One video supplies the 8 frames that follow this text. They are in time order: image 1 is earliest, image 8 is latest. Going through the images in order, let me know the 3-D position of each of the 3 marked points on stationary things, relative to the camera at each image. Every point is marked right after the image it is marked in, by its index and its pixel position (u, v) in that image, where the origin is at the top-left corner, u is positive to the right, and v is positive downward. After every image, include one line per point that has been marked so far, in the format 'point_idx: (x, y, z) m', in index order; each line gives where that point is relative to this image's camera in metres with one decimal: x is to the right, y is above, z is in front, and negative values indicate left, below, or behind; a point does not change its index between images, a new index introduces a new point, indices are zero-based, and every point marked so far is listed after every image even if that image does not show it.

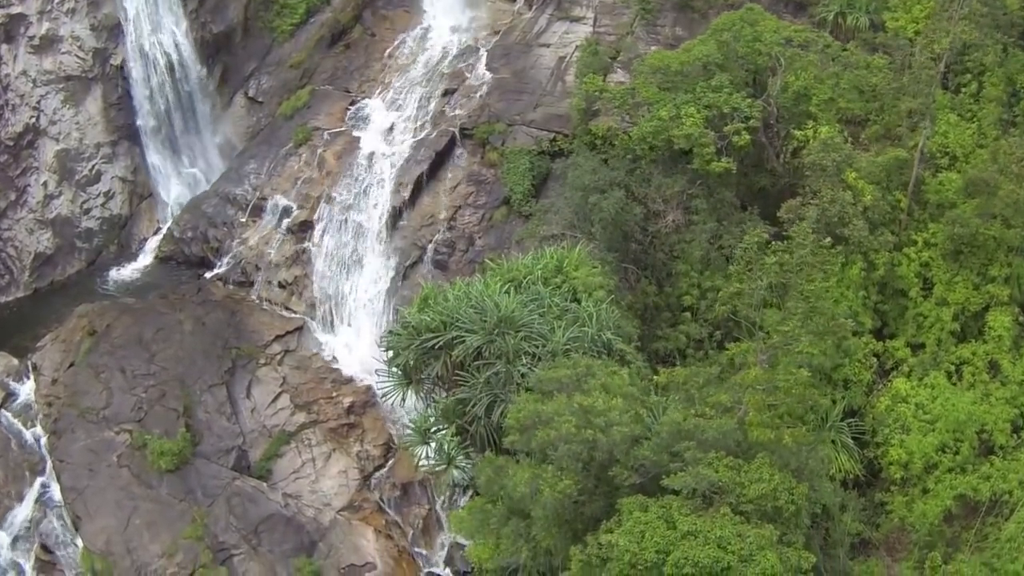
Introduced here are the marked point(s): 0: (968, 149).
0: (+9.5, +2.9, +19.2) m
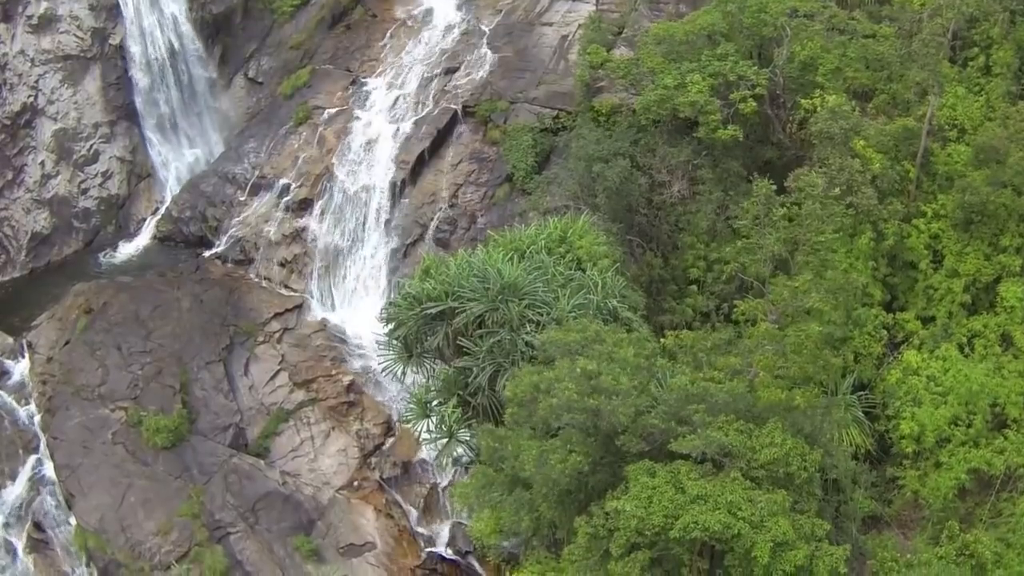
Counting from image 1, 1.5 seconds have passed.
0: (+9.6, +3.4, +19.0) m
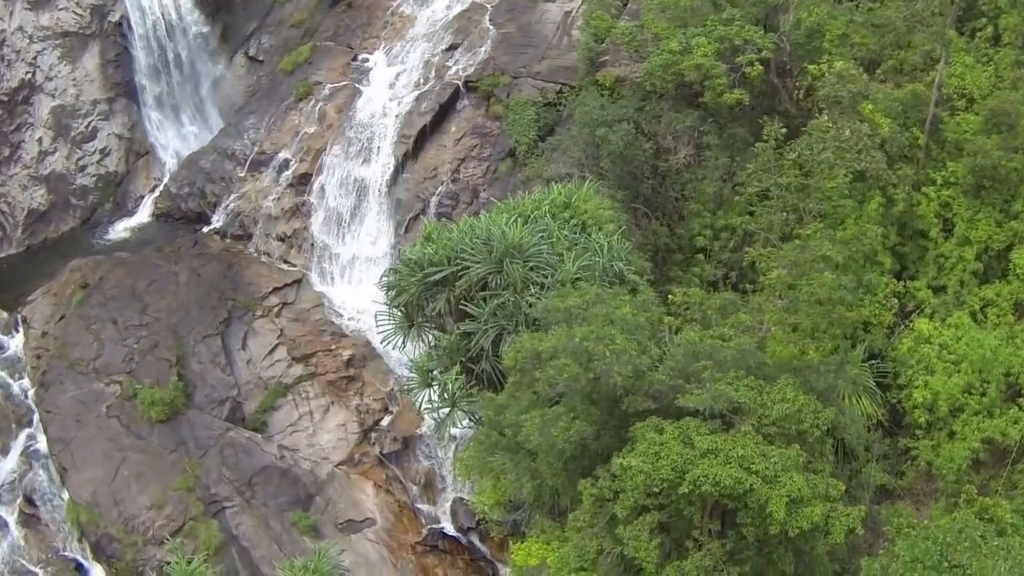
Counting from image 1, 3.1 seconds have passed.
0: (+9.7, +4.0, +18.7) m
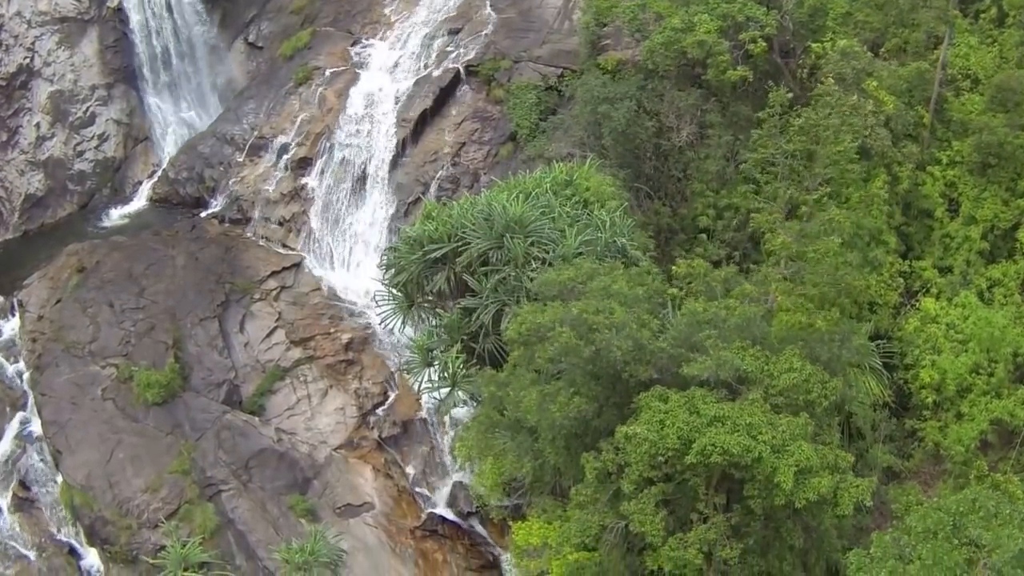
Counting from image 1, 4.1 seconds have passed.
0: (+9.7, +4.4, +18.6) m
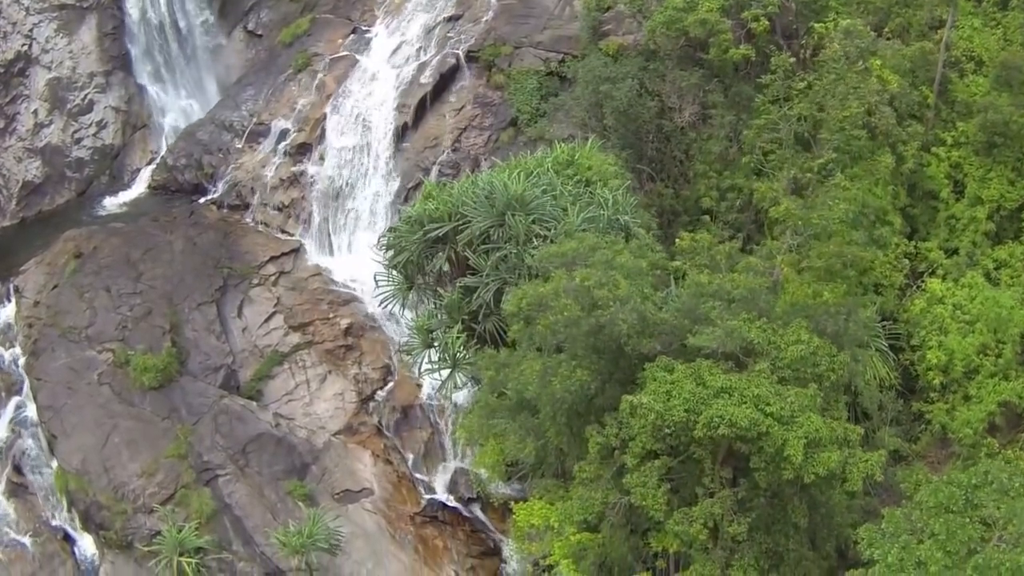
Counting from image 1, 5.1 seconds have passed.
0: (+9.7, +4.8, +18.4) m
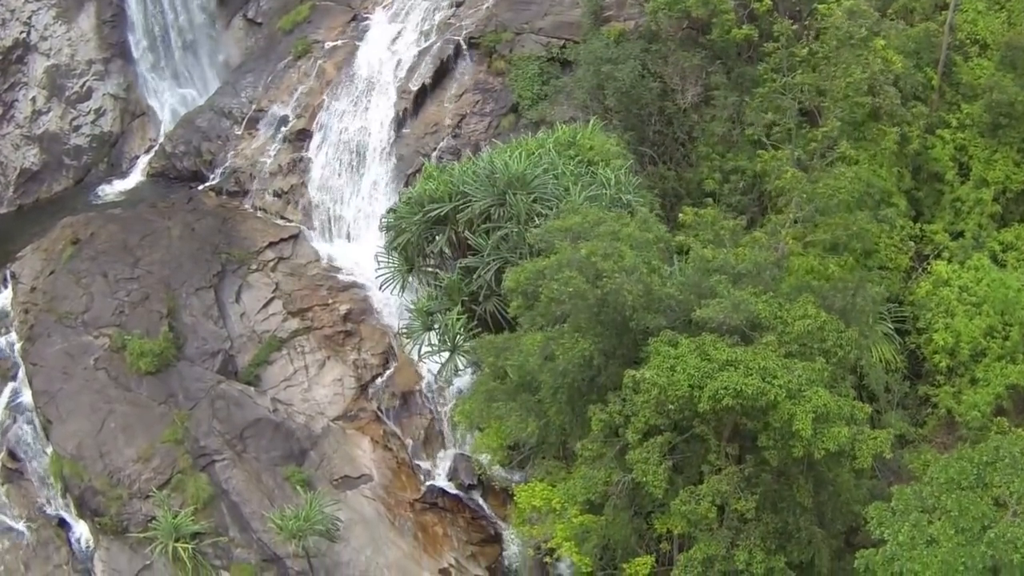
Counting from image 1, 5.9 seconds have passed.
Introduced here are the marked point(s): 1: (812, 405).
0: (+9.7, +5.1, +18.3) m
1: (+3.9, -1.5, +11.9) m
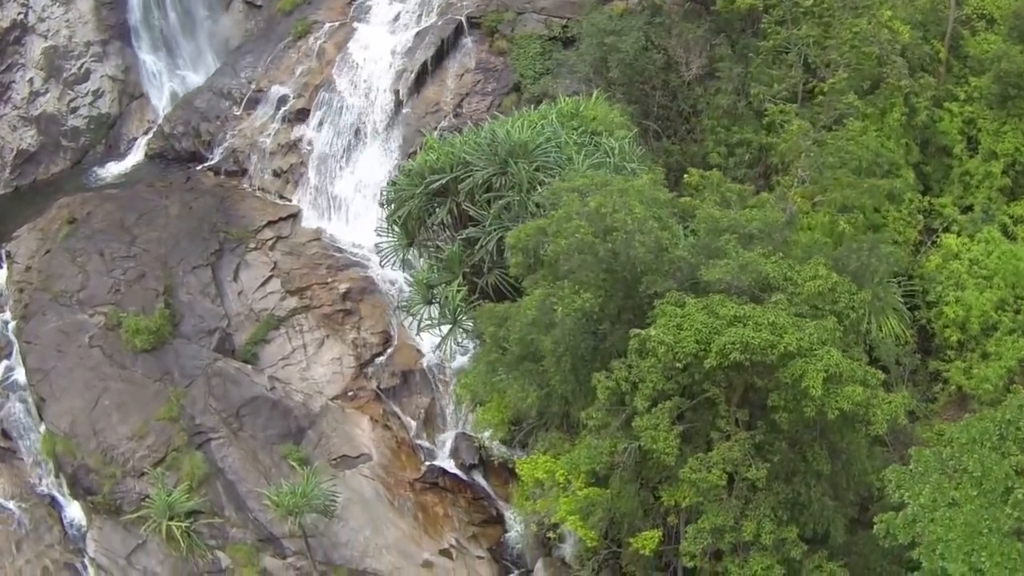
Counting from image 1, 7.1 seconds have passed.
0: (+9.8, +5.6, +18.1) m
1: (+3.9, -0.9, +11.6) m
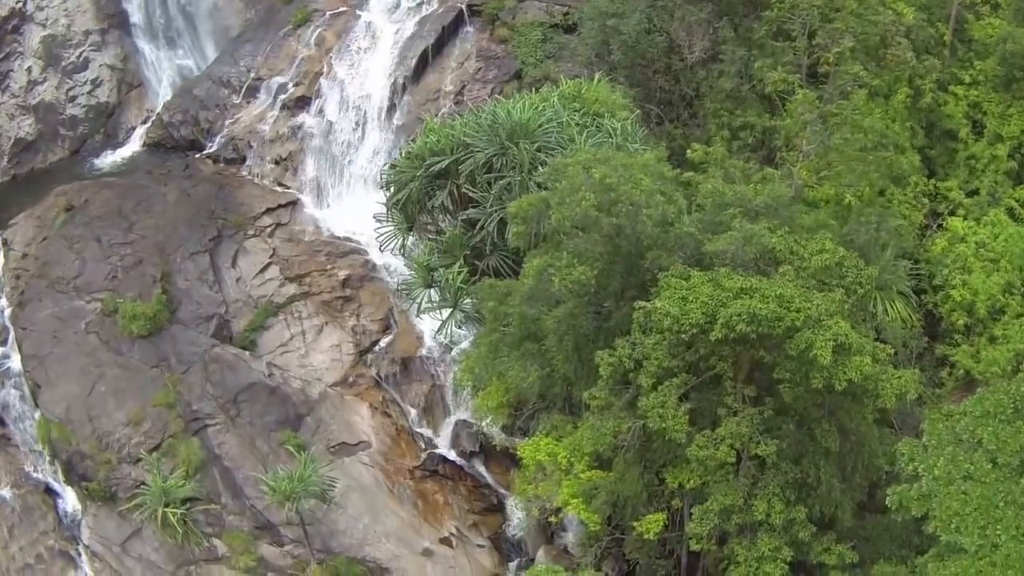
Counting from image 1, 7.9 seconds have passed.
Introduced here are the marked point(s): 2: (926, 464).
0: (+9.8, +5.8, +17.9) m
1: (+3.9, -0.6, +11.4) m
2: (+4.9, -2.1, +11.0) m
